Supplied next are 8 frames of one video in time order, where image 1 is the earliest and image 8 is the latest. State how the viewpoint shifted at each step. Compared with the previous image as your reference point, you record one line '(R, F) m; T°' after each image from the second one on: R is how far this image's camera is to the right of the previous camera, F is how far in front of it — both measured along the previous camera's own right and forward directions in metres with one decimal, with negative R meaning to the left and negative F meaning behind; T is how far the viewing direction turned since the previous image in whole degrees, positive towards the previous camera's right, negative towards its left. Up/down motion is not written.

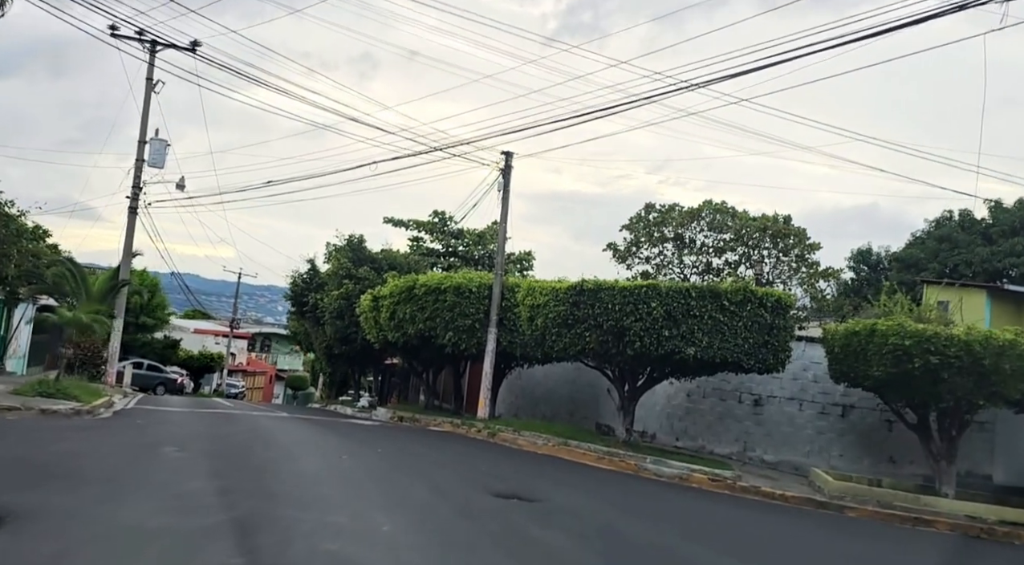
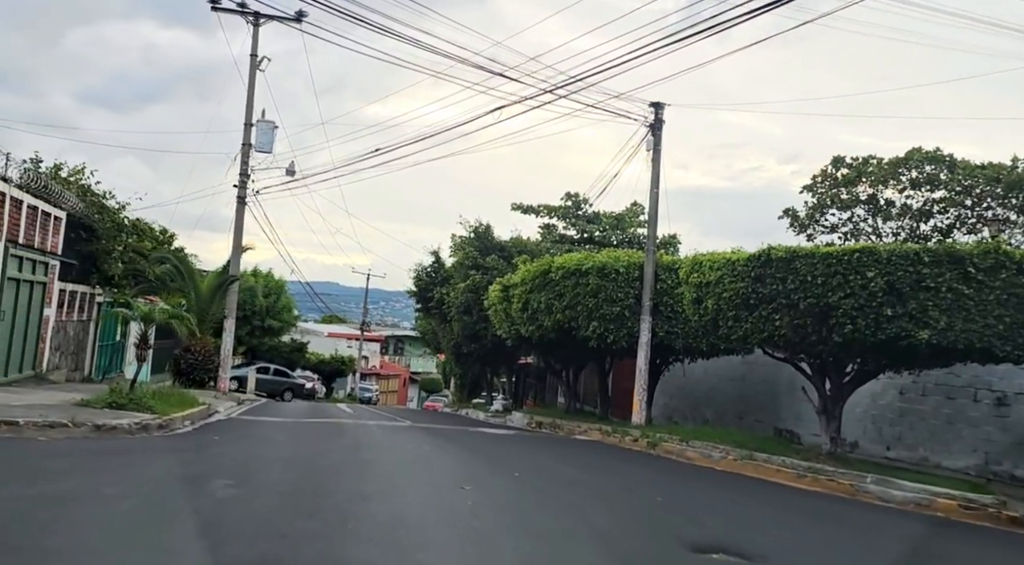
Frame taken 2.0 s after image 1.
(-0.6, +4.1) m; -8°
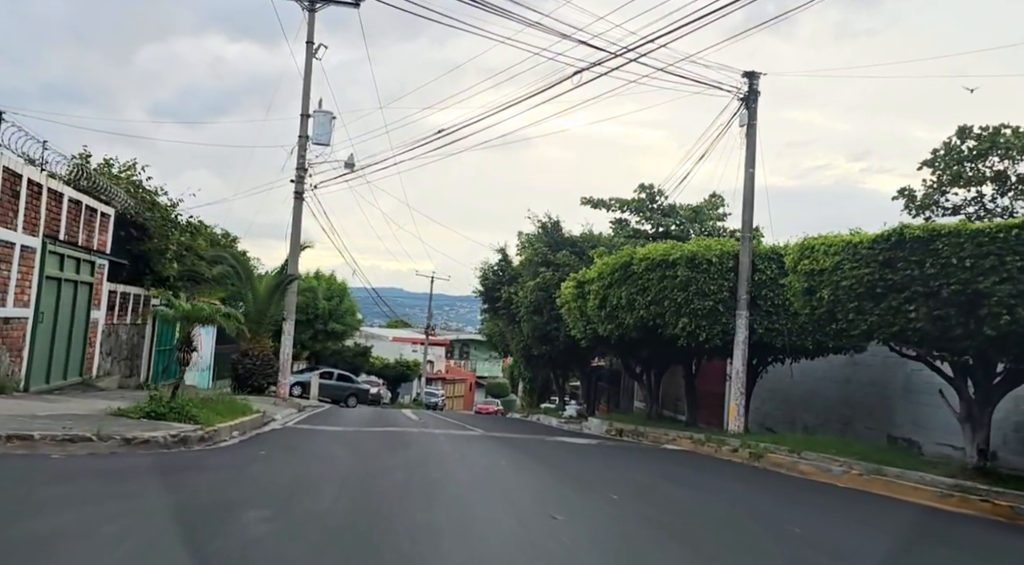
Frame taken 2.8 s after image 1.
(-0.3, +2.0) m; -4°
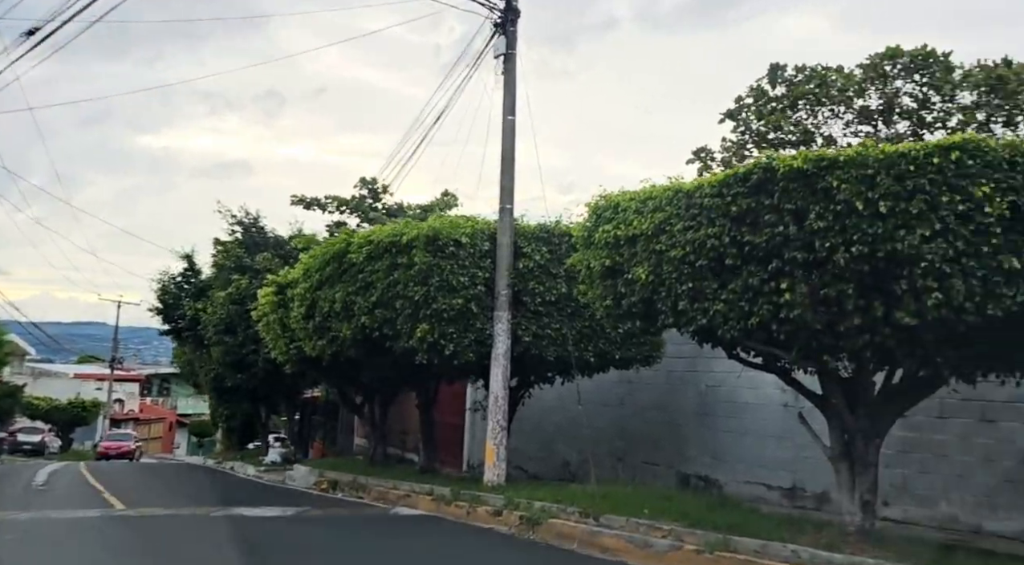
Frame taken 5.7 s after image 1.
(+0.9, +5.9) m; +17°
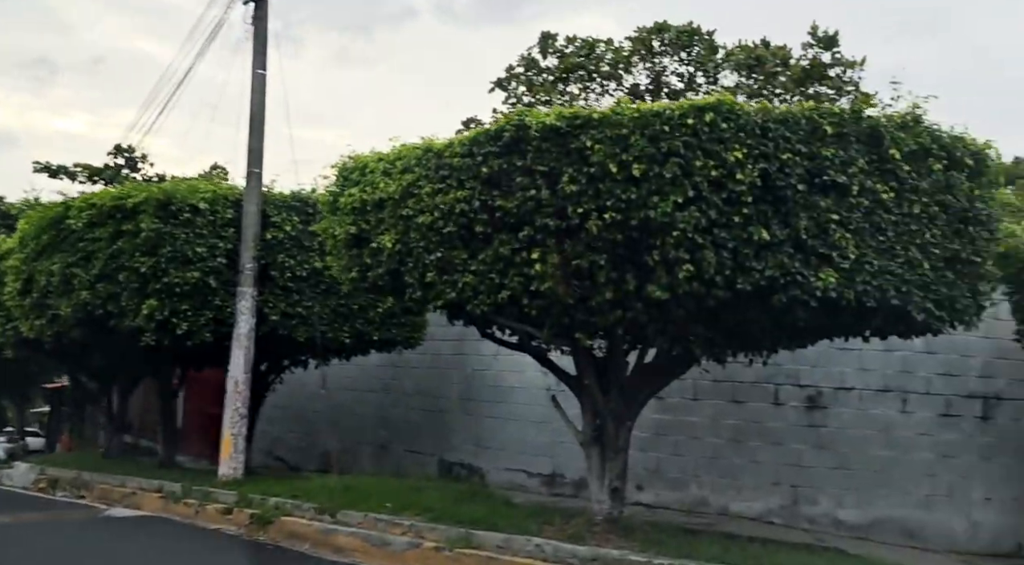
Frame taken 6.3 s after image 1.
(+0.6, +0.9) m; +13°
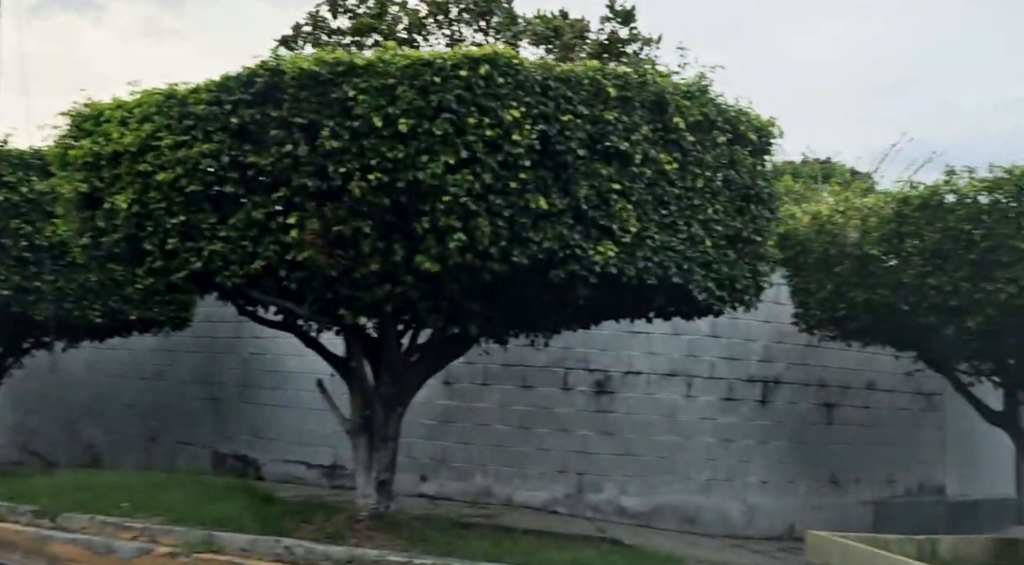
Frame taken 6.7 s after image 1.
(+0.4, +0.7) m; +11°
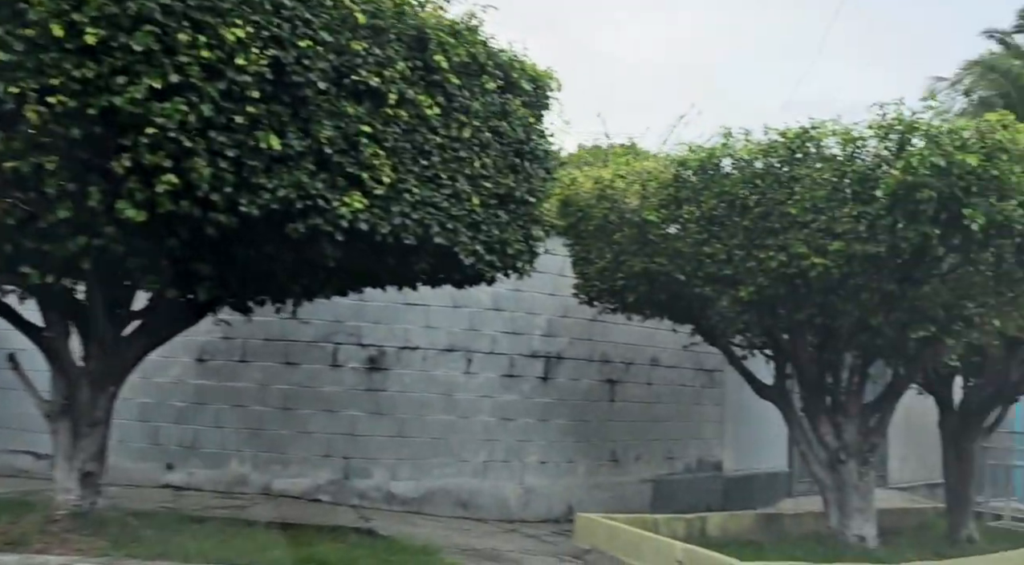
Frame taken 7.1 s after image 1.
(+0.5, +0.8) m; +12°
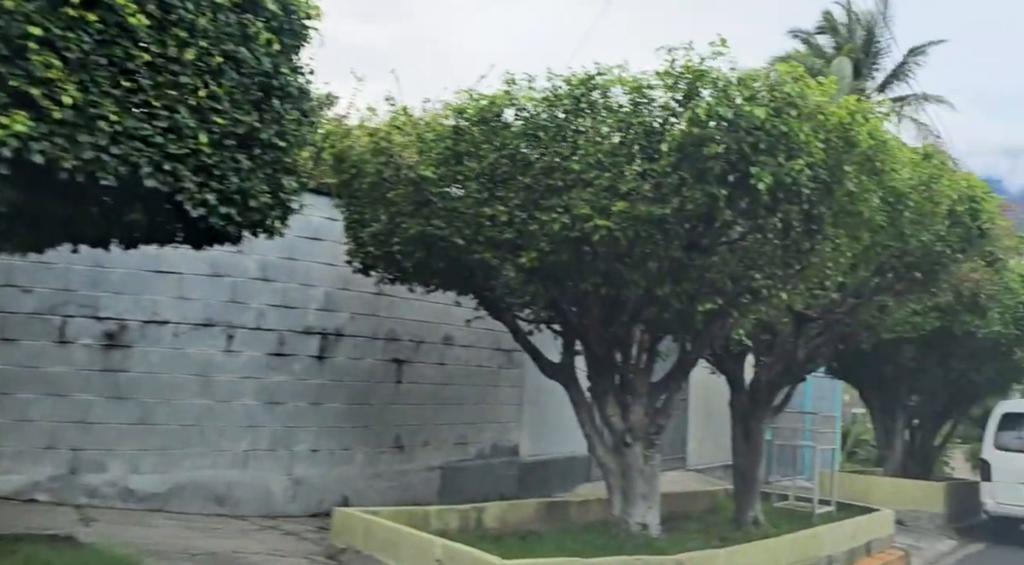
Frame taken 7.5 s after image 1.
(+0.5, +0.8) m; +11°
